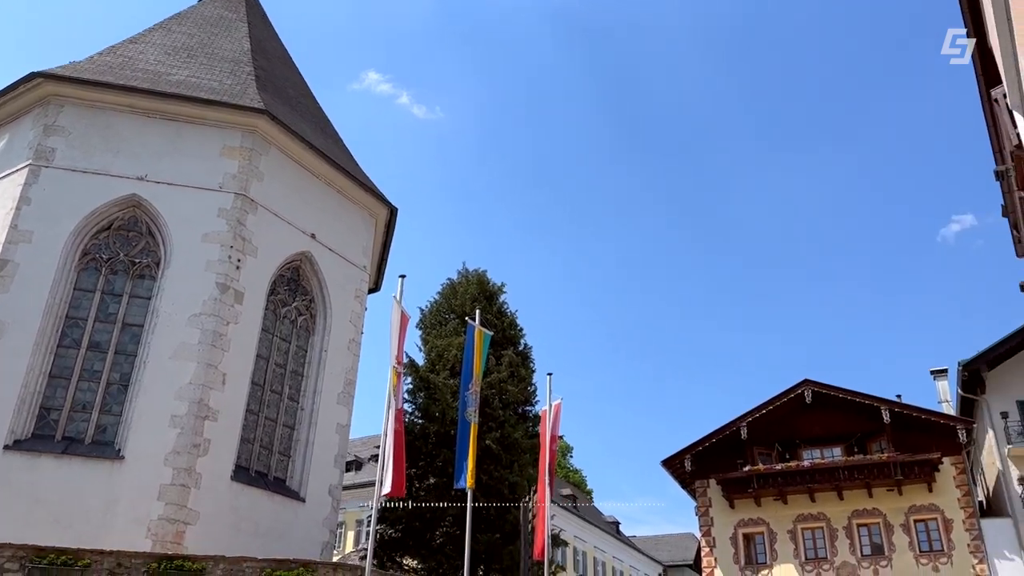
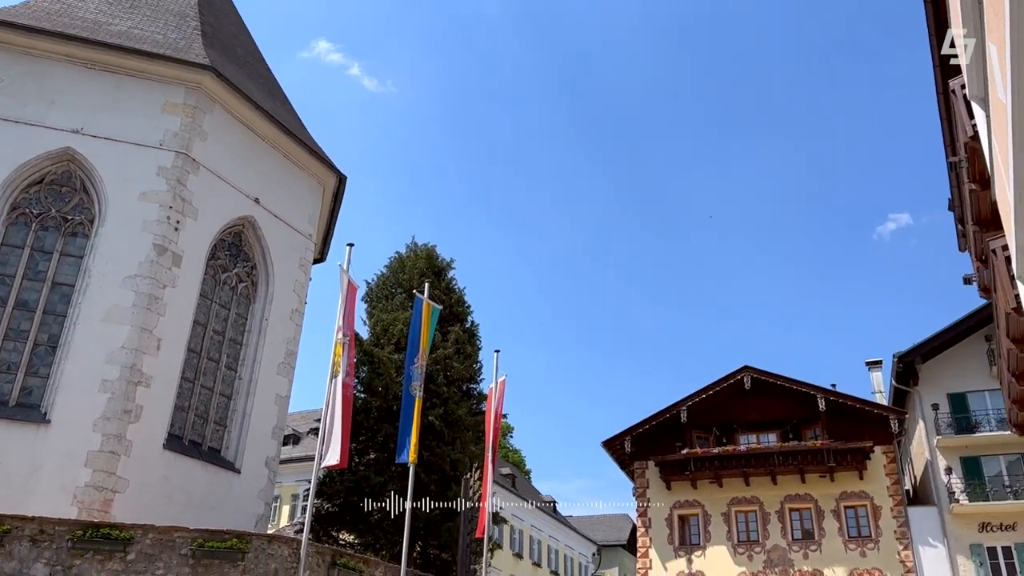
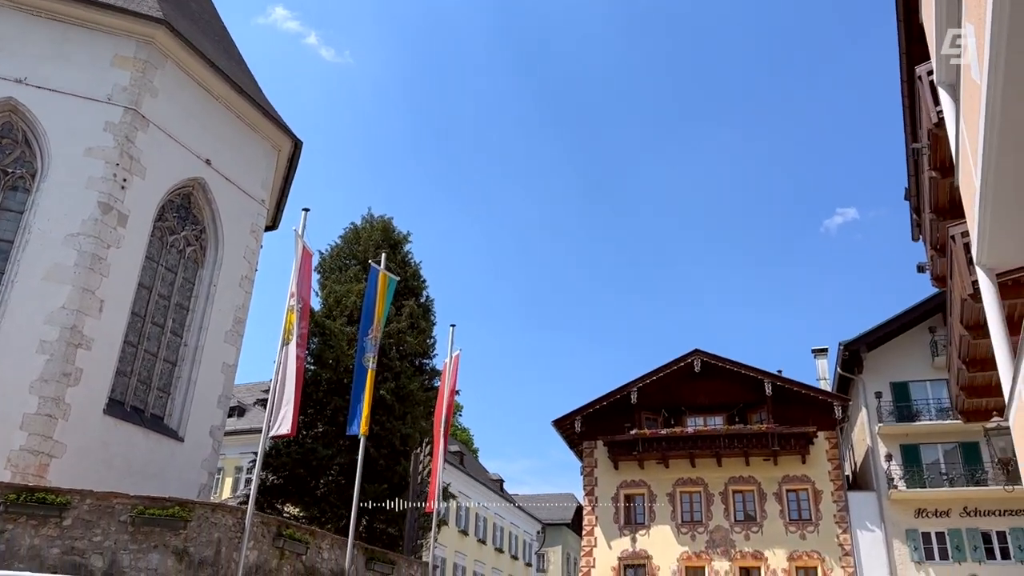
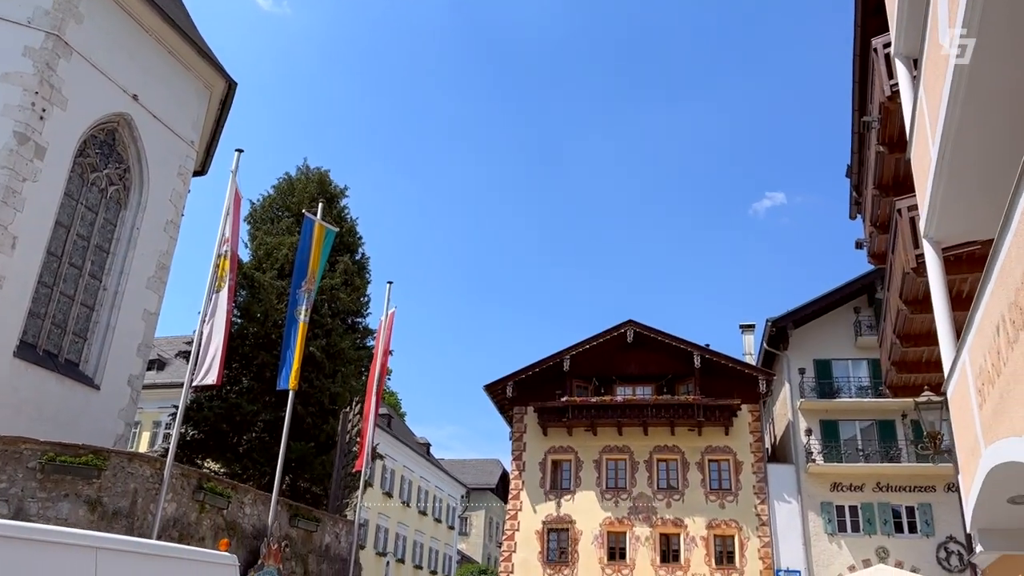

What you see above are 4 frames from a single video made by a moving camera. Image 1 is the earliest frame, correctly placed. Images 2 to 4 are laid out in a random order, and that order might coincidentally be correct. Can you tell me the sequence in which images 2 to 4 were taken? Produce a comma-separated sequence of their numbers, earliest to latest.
2, 3, 4
